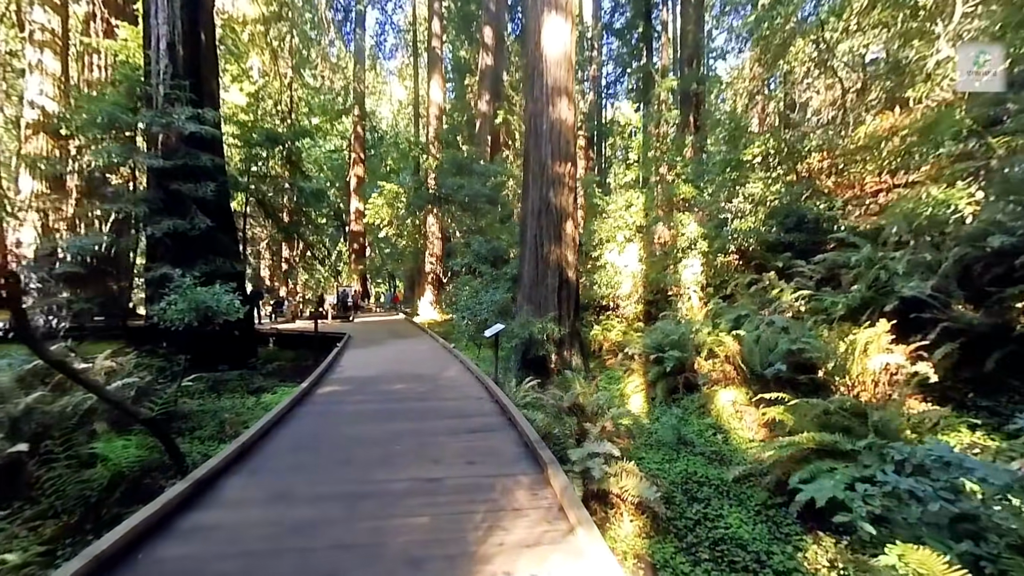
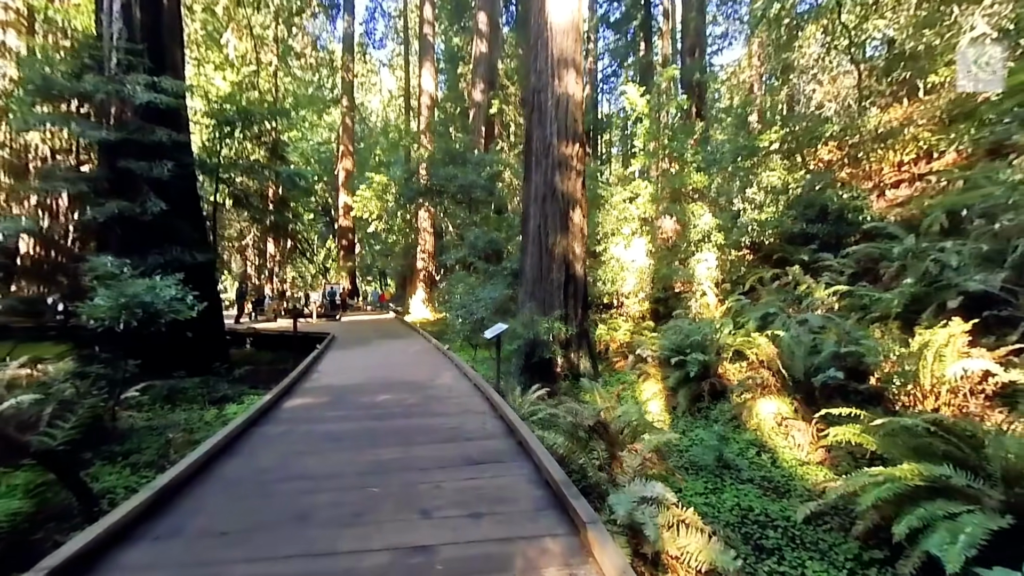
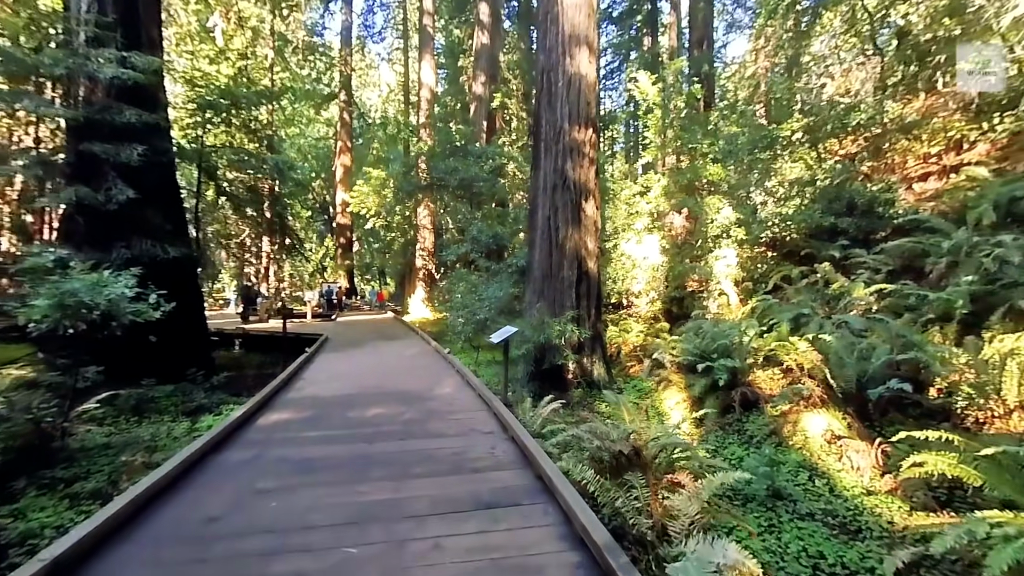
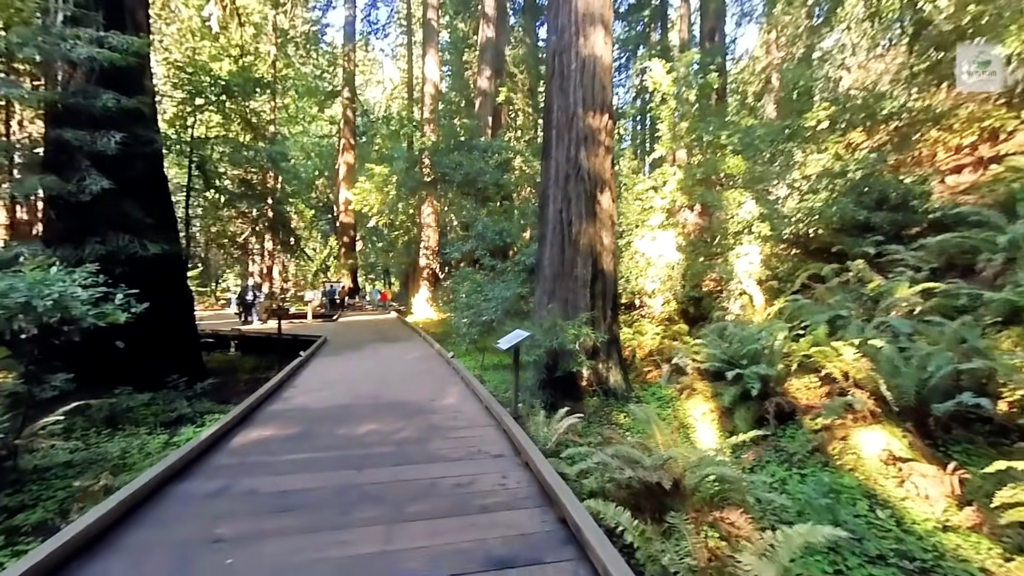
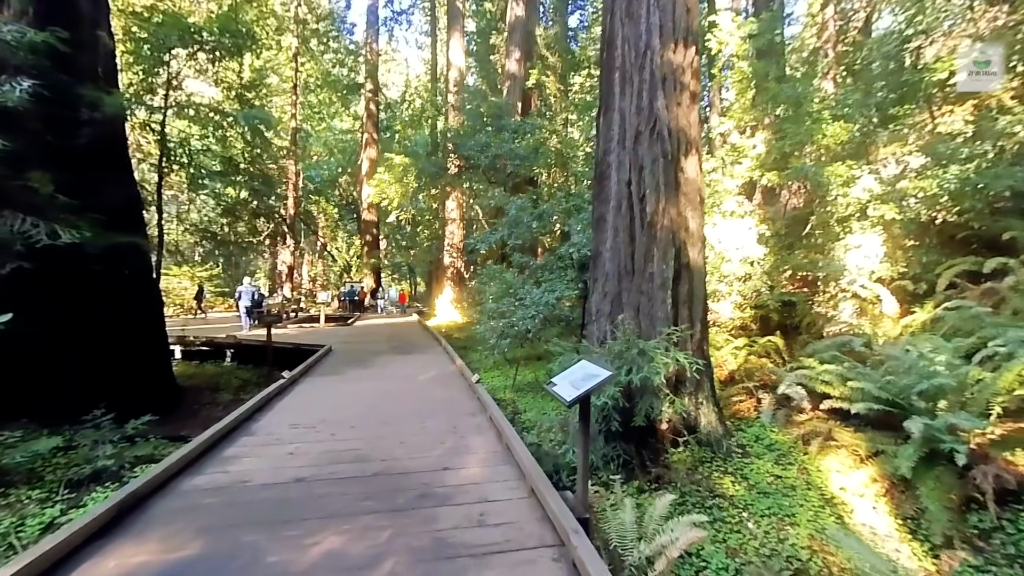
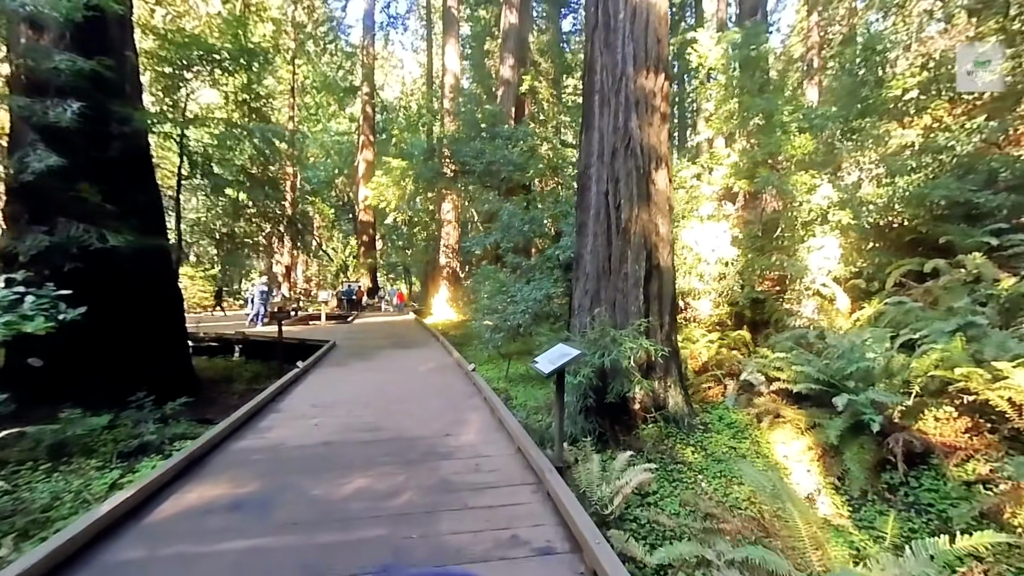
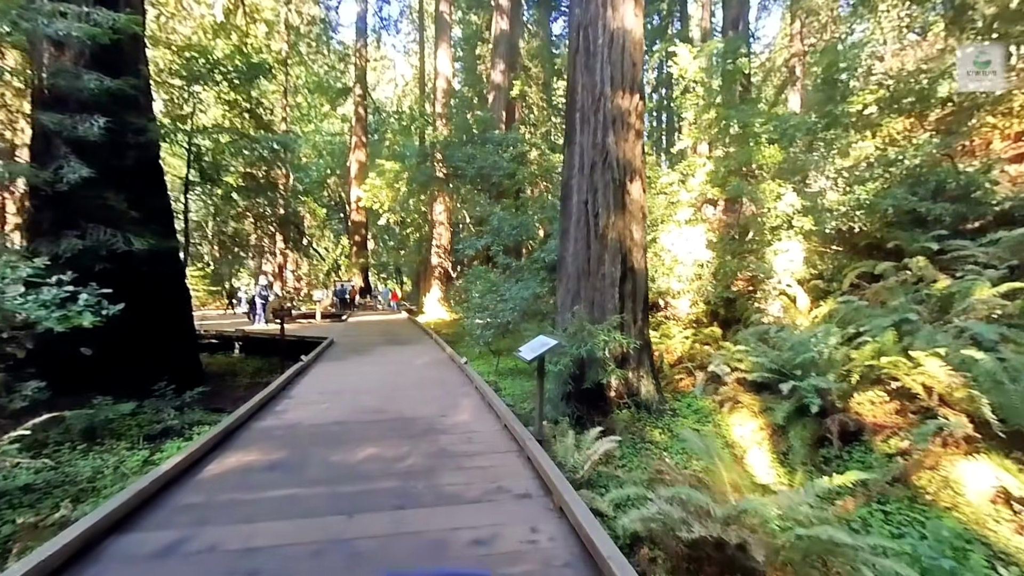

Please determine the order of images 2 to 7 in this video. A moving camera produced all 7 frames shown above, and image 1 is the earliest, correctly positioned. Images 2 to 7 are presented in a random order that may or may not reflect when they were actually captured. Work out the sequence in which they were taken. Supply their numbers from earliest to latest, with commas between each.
2, 3, 4, 7, 6, 5
